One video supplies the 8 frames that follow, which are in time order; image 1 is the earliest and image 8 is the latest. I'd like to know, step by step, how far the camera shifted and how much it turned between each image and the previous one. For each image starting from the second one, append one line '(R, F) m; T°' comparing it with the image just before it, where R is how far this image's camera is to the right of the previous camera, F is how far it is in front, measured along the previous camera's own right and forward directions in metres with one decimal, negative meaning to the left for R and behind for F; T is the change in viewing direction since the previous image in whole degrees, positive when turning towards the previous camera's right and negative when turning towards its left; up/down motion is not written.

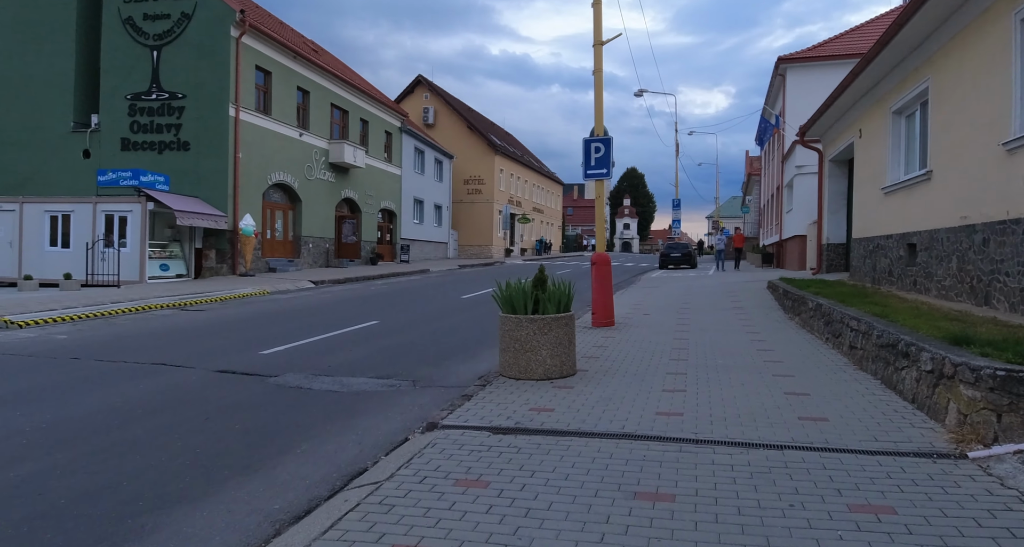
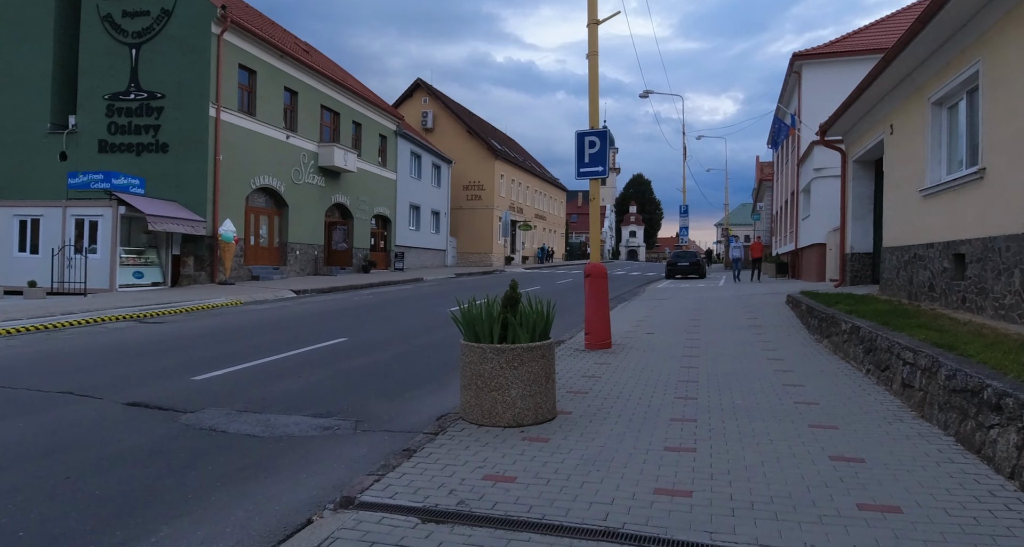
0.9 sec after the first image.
(+0.4, +1.4) m; -1°
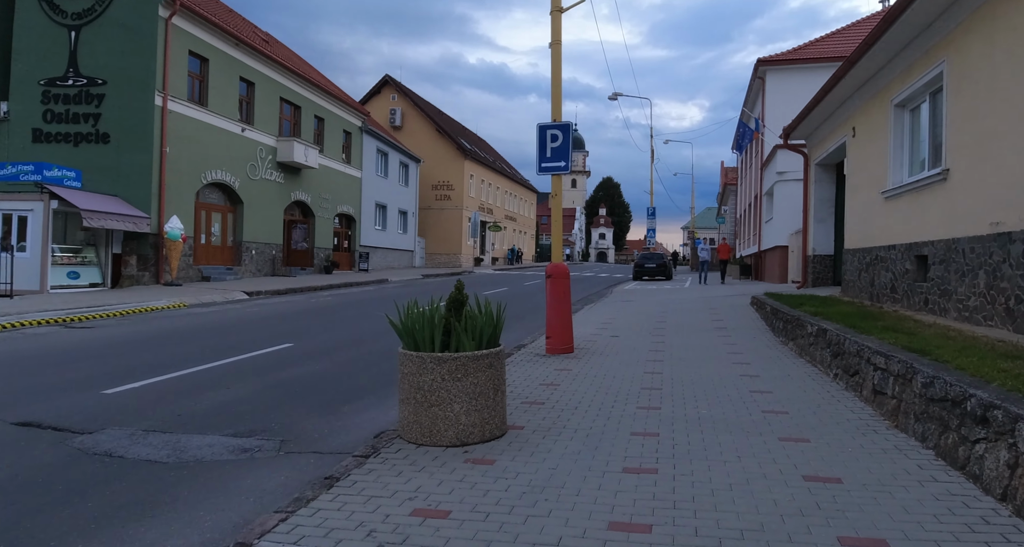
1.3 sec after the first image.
(+0.1, +0.5) m; +3°
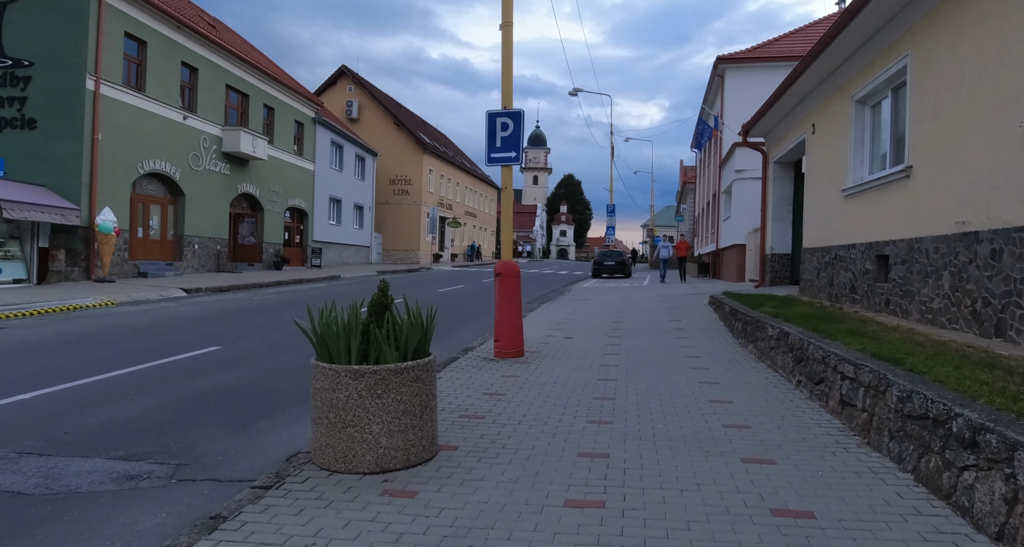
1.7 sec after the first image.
(+0.2, +0.6) m; +3°
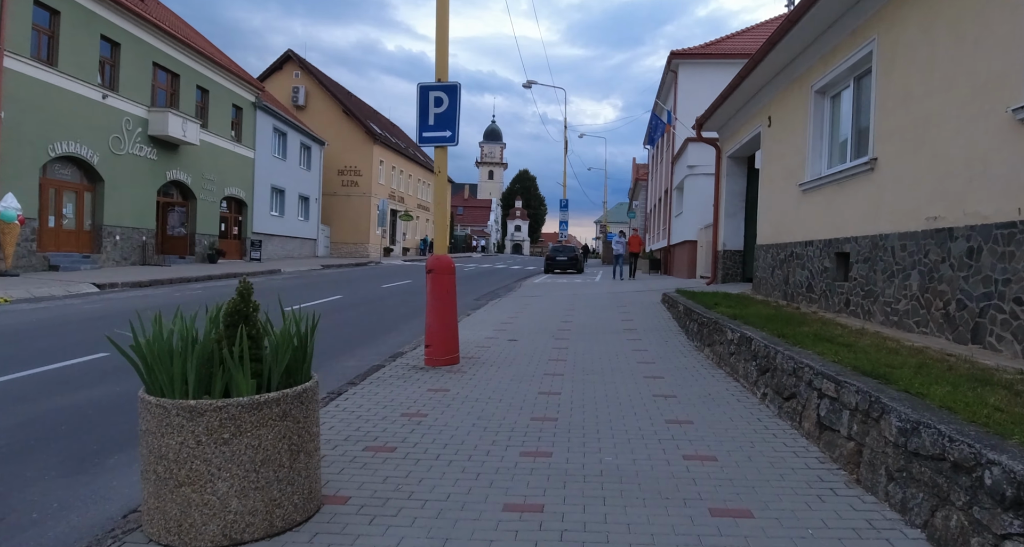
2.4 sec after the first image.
(+0.2, +1.0) m; +4°
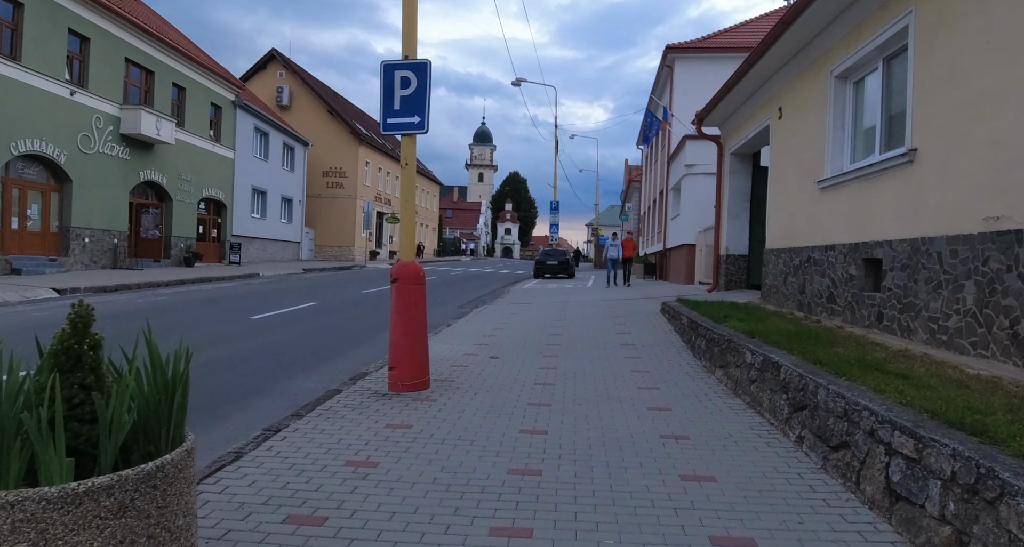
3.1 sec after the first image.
(+0.1, +1.1) m; +1°
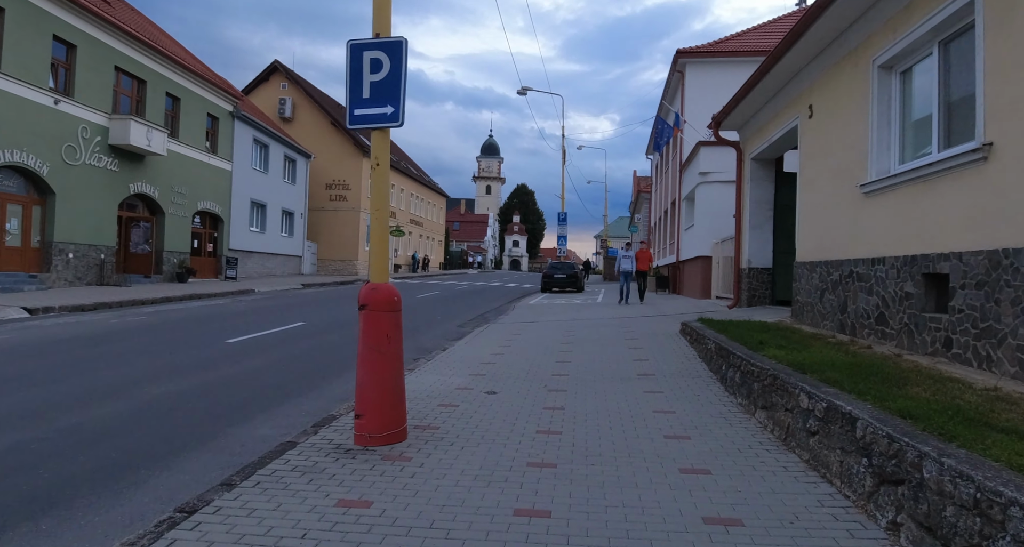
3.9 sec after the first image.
(+0.1, +1.2) m; -1°
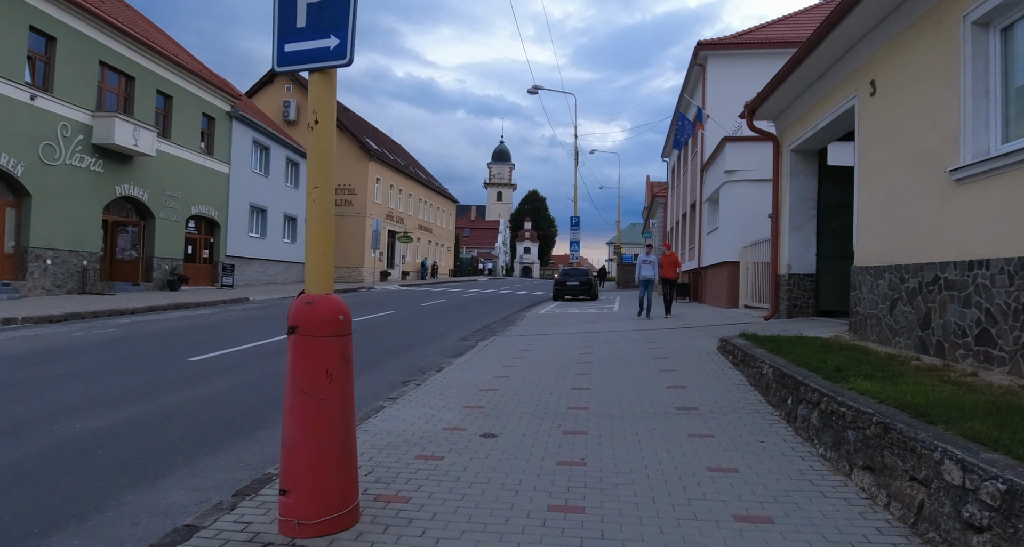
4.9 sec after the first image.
(+0.1, +1.6) m; -1°
